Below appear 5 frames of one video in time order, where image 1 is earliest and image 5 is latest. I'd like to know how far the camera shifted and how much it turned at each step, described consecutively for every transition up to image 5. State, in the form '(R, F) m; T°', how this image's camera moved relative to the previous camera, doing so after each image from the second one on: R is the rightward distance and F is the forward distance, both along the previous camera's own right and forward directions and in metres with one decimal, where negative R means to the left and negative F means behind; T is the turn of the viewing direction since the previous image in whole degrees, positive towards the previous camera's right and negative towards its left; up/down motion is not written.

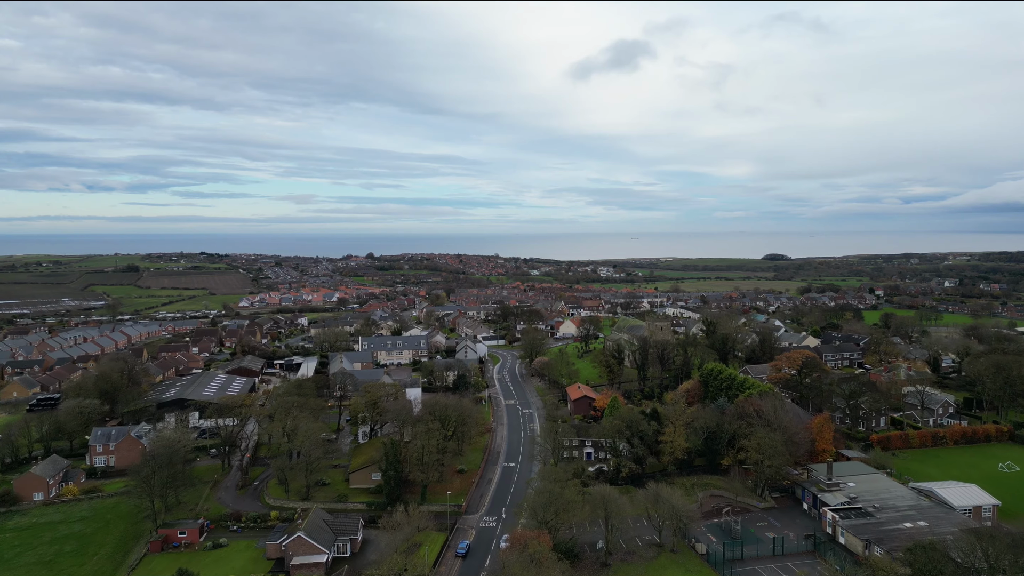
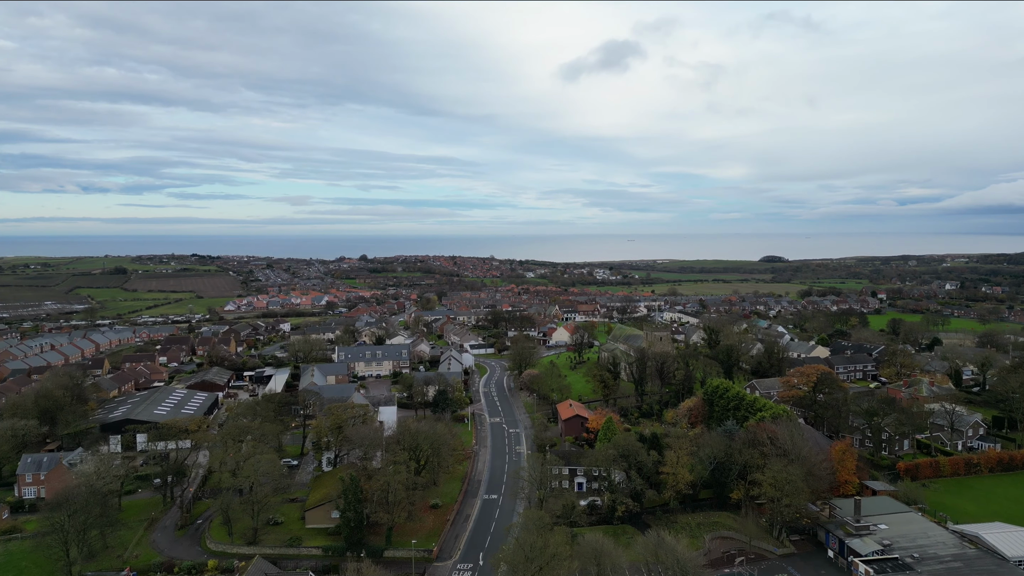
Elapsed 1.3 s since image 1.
(+1.1, +4.6) m; 0°
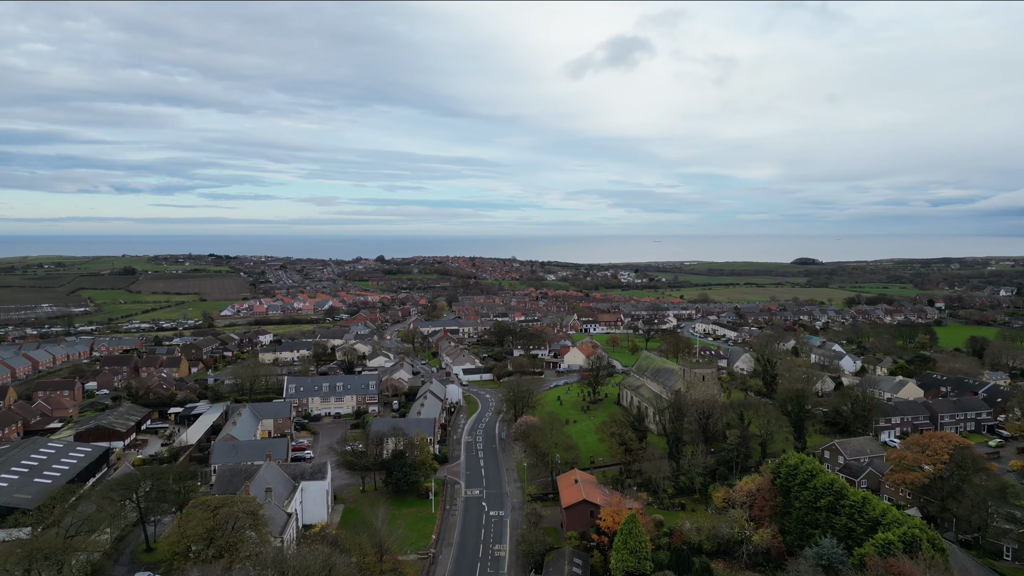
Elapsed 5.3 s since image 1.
(+2.4, +13.4) m; -2°
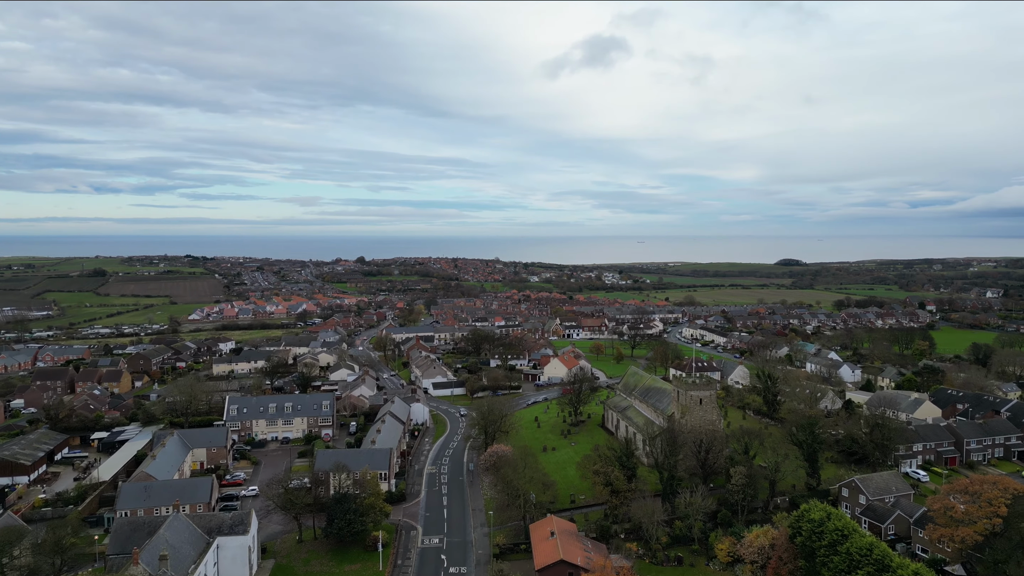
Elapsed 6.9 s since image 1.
(+1.2, +5.5) m; +1°
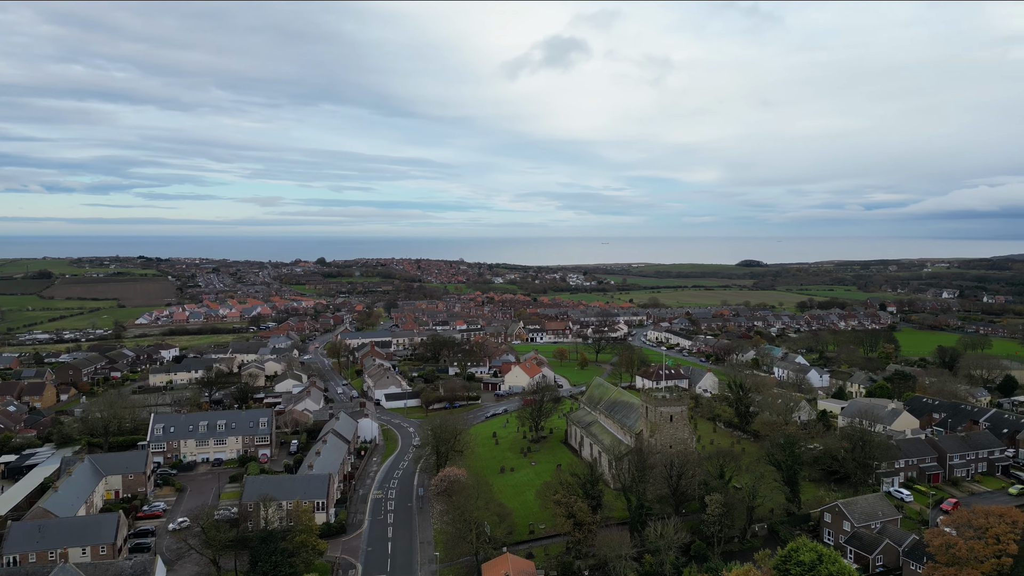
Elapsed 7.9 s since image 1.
(+1.1, +3.2) m; +3°
